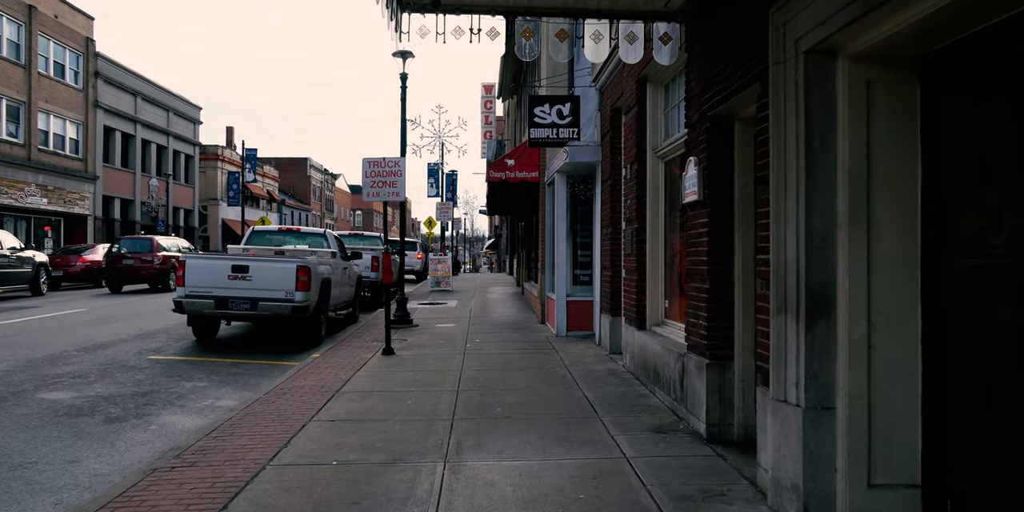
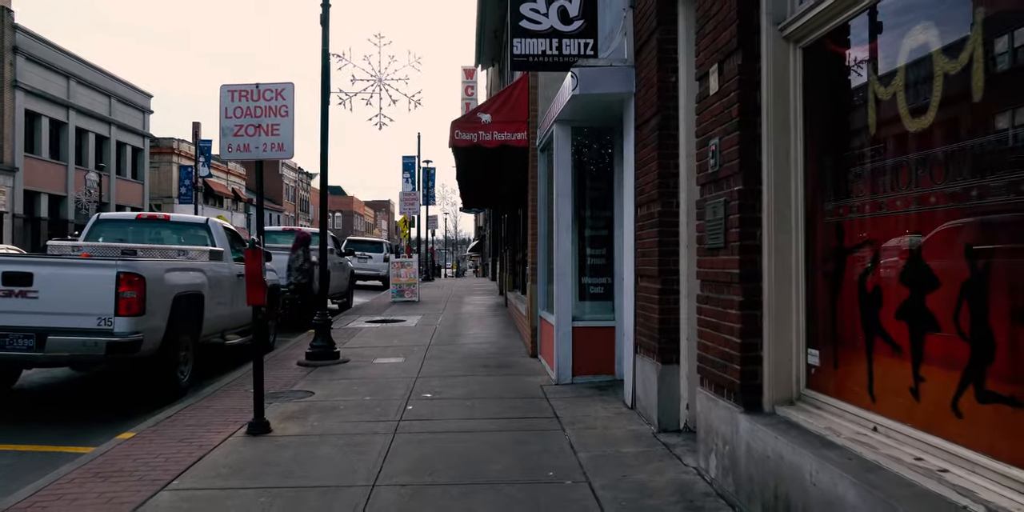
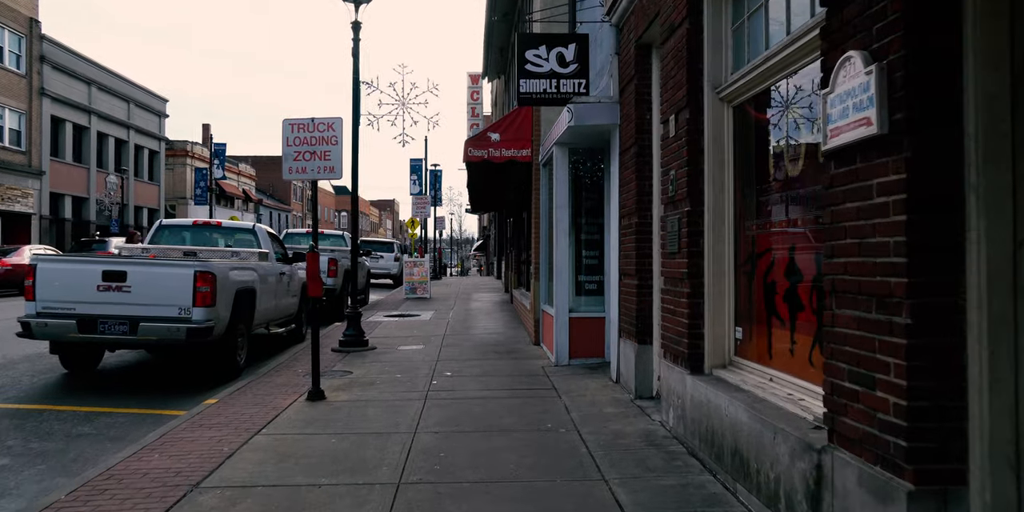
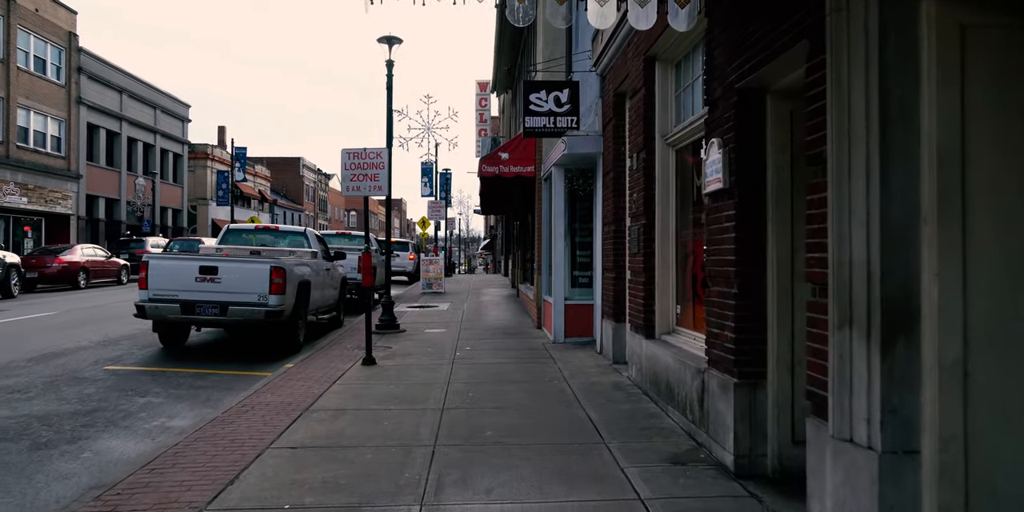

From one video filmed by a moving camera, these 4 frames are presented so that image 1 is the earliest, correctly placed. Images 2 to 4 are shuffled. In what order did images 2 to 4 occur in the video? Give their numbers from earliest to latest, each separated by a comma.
4, 3, 2
